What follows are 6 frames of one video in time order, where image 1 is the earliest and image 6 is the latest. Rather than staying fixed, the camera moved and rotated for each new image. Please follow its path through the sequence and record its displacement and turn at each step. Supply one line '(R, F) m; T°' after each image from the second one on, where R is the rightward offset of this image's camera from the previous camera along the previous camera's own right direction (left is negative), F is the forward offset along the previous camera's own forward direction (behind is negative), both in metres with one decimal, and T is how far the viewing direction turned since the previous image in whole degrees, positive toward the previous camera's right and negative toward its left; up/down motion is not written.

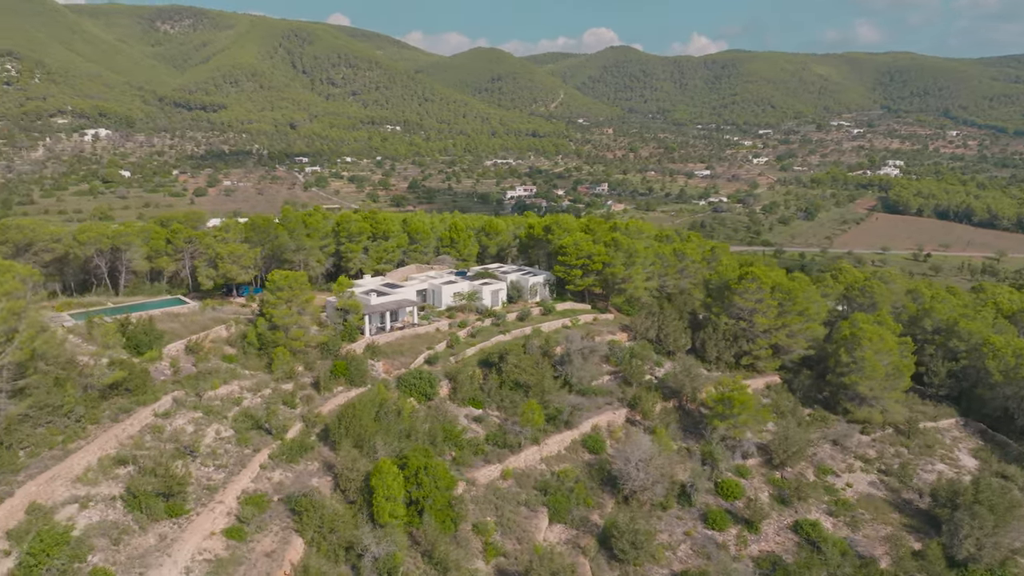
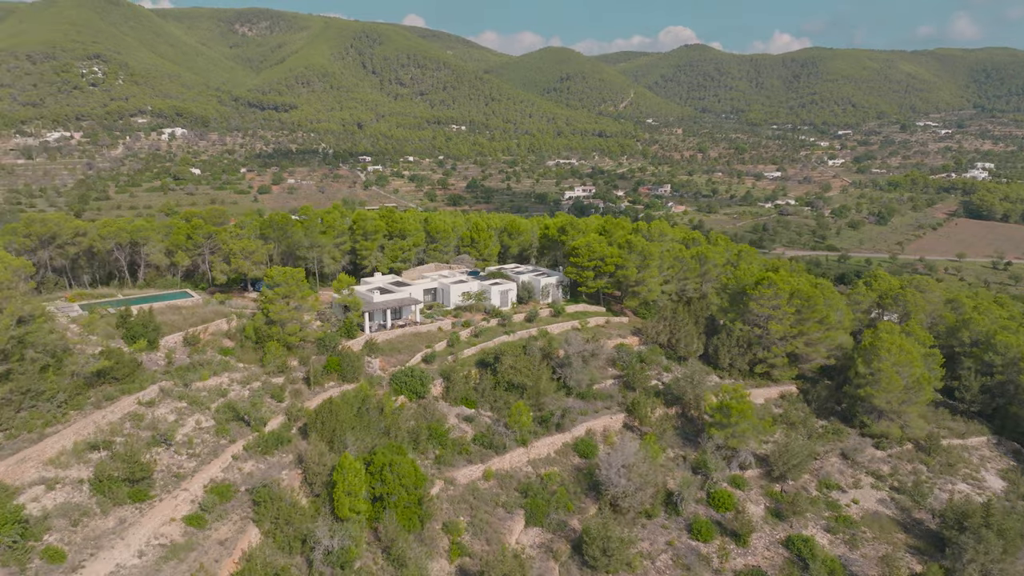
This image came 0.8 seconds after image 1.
(+2.5, +0.1) m; -5°
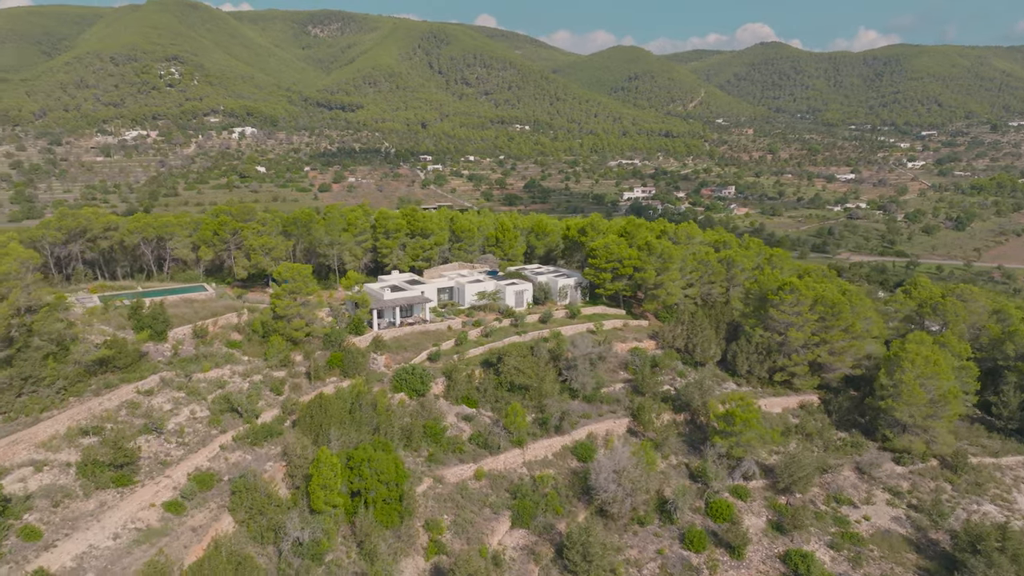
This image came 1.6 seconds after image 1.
(+2.2, +0.1) m; -5°
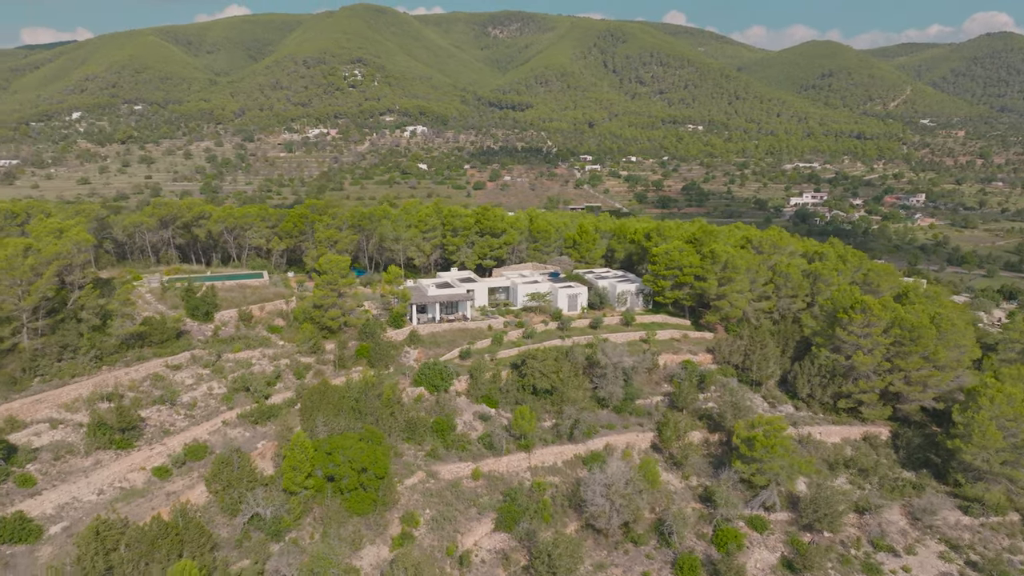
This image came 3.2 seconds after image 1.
(+5.1, +0.6) m; -13°
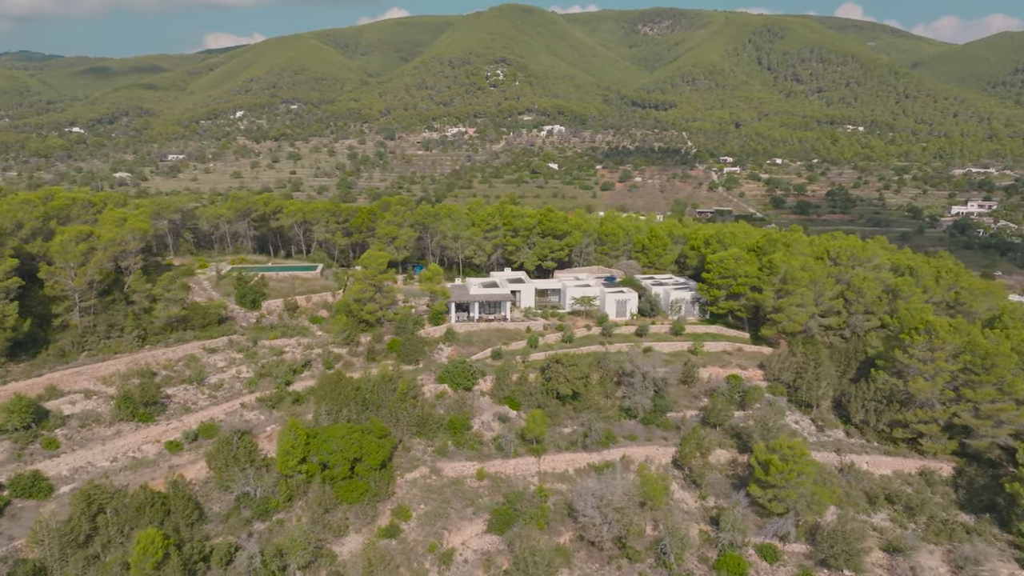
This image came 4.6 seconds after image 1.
(+4.1, +0.5) m; -11°
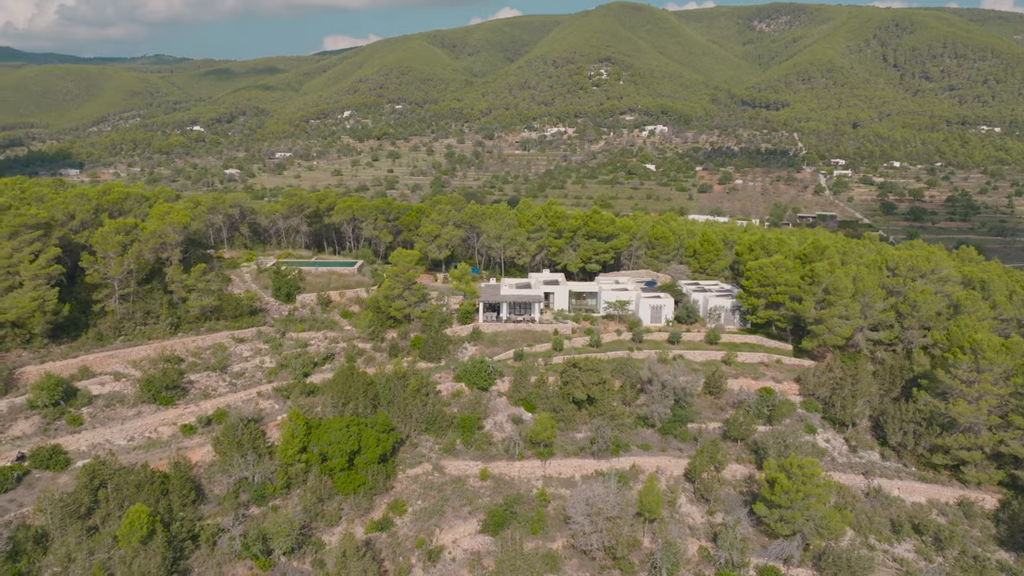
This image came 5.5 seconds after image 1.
(+3.1, +0.3) m; -8°
